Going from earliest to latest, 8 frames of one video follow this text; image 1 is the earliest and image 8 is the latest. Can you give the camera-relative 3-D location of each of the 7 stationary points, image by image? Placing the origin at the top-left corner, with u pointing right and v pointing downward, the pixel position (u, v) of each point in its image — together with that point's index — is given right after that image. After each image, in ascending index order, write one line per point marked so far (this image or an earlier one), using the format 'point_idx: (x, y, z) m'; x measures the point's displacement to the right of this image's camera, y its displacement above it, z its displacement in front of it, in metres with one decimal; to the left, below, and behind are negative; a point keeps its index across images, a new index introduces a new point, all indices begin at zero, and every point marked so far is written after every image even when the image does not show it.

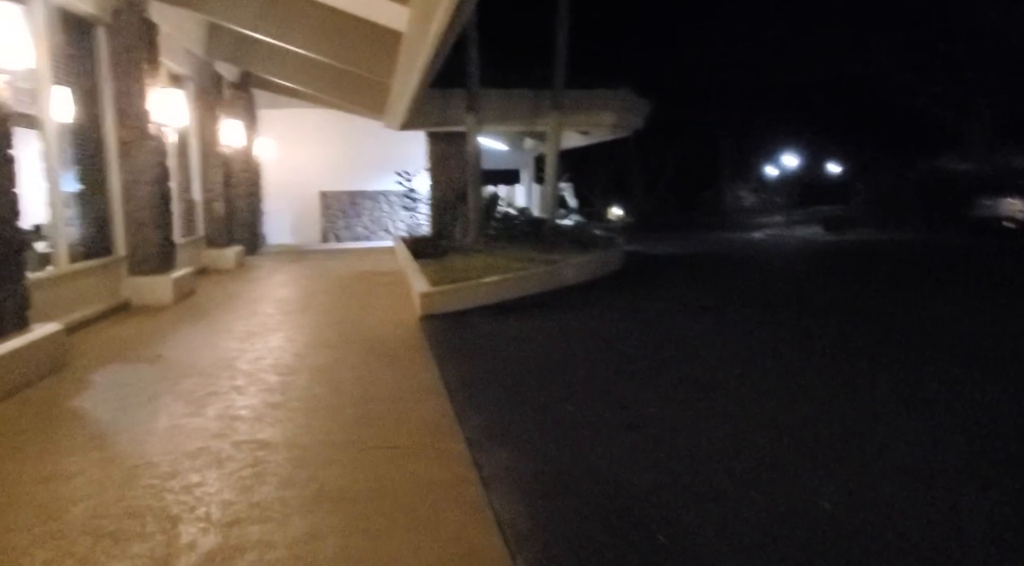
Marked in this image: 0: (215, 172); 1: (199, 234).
0: (-4.0, +1.5, +10.0) m
1: (-4.2, +0.6, +9.8) m
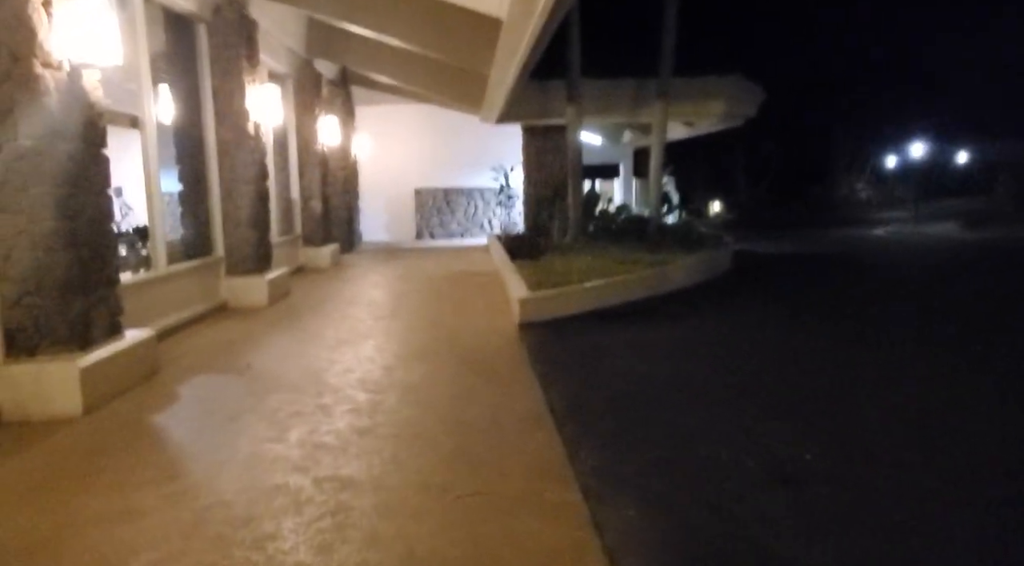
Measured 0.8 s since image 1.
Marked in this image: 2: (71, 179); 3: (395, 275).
0: (-2.7, +1.5, +9.9) m
1: (-2.9, +0.7, +9.8) m
2: (-2.2, +0.5, +3.8) m
3: (-1.4, +0.1, +8.9) m
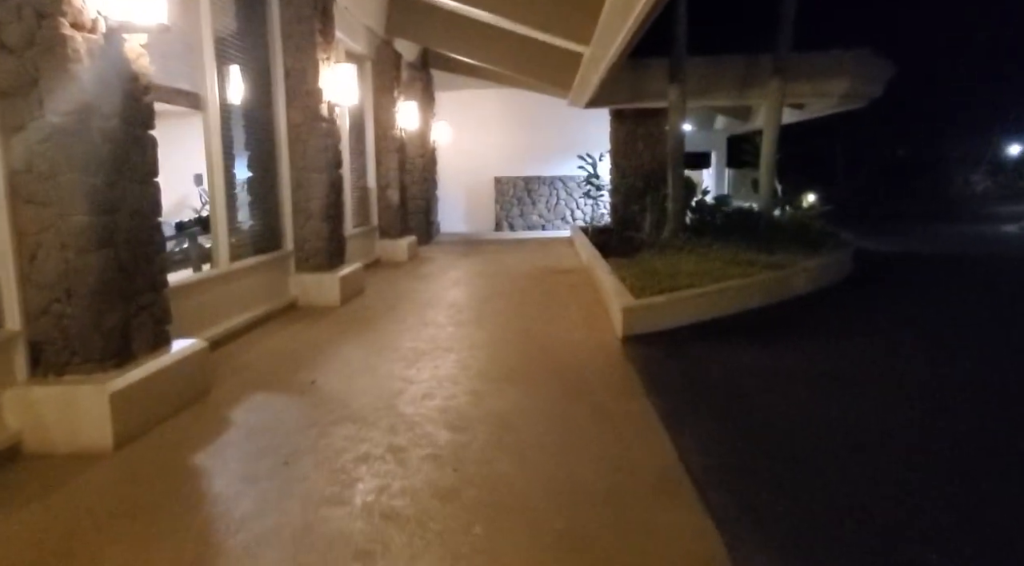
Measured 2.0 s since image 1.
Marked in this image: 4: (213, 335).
0: (-1.5, +1.6, +9.3) m
1: (-1.7, +0.7, +9.2) m
2: (-1.7, +0.5, +3.2) m
3: (-0.4, +0.1, +8.2) m
4: (-1.9, -0.4, +4.7) m
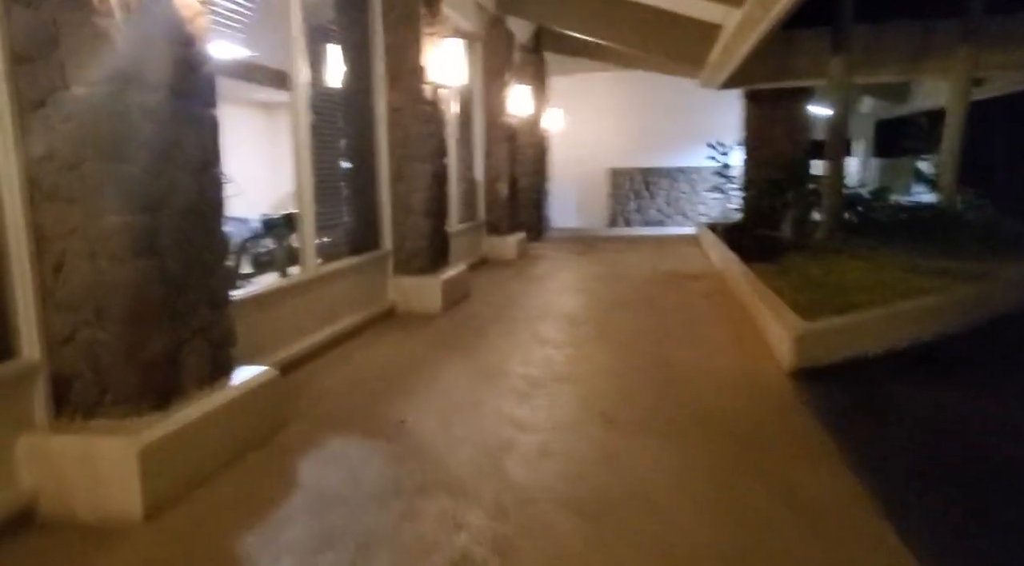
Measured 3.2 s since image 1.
0: (-0.1, +1.6, +8.5) m
1: (-0.4, +0.7, +8.5) m
2: (-1.2, +0.5, +2.5) m
3: (+0.8, +0.1, +7.3) m
4: (-1.2, -0.4, +4.0) m
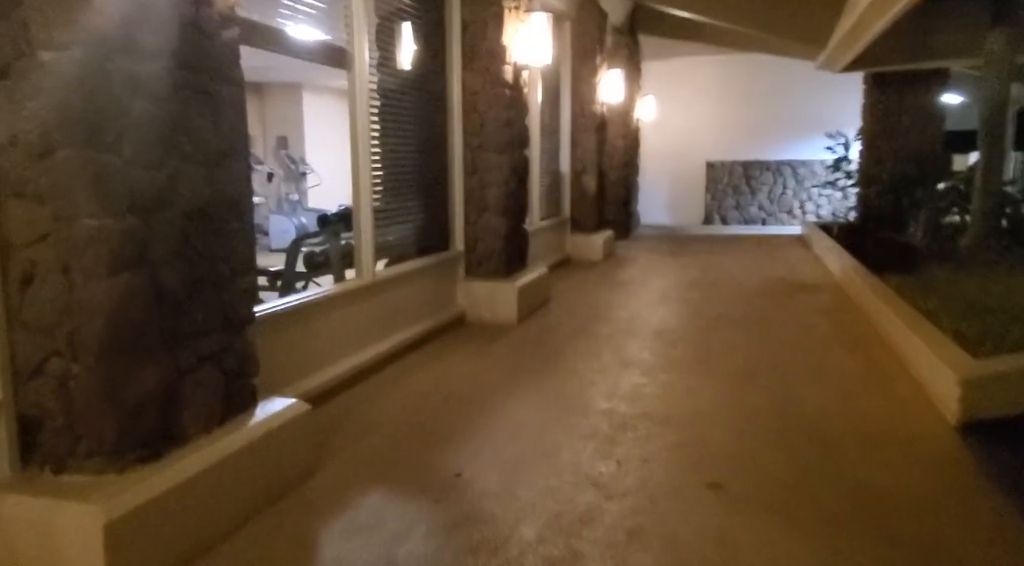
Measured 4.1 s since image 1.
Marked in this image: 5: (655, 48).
0: (+0.8, +1.6, +7.8) m
1: (+0.6, +0.7, +7.8) m
2: (-1.0, +0.4, +2.0) m
3: (+1.6, 0.0, +6.5) m
4: (-0.8, -0.4, +3.5) m
5: (+2.1, +3.5, +10.8) m
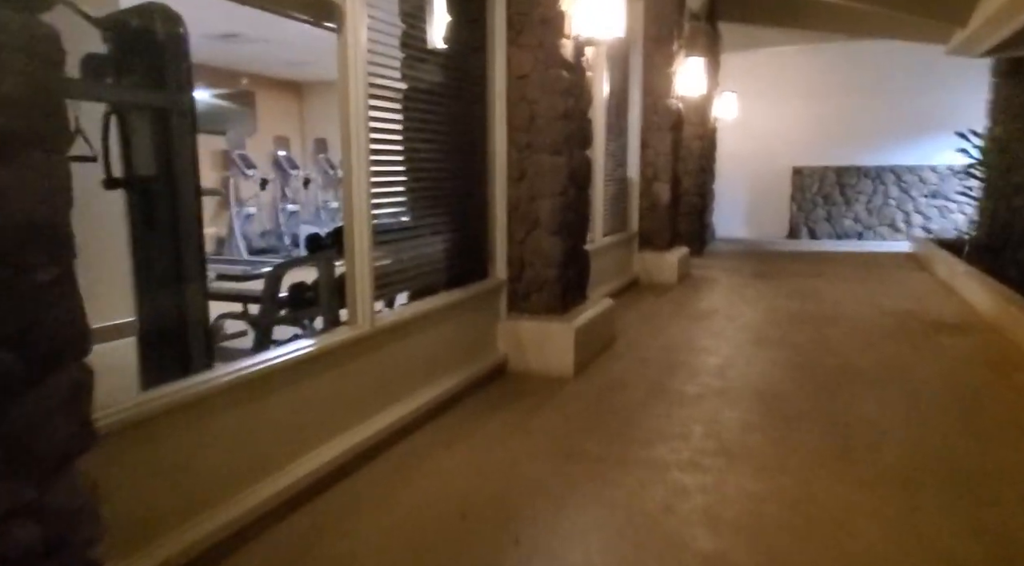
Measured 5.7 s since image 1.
0: (+1.4, +1.3, +6.6) m
1: (+1.1, +0.5, +6.6) m
2: (-0.9, +0.2, +0.9) m
3: (+2.0, -0.2, +5.2) m
4: (-0.7, -0.6, +2.4) m
5: (+2.9, +3.2, +9.5) m
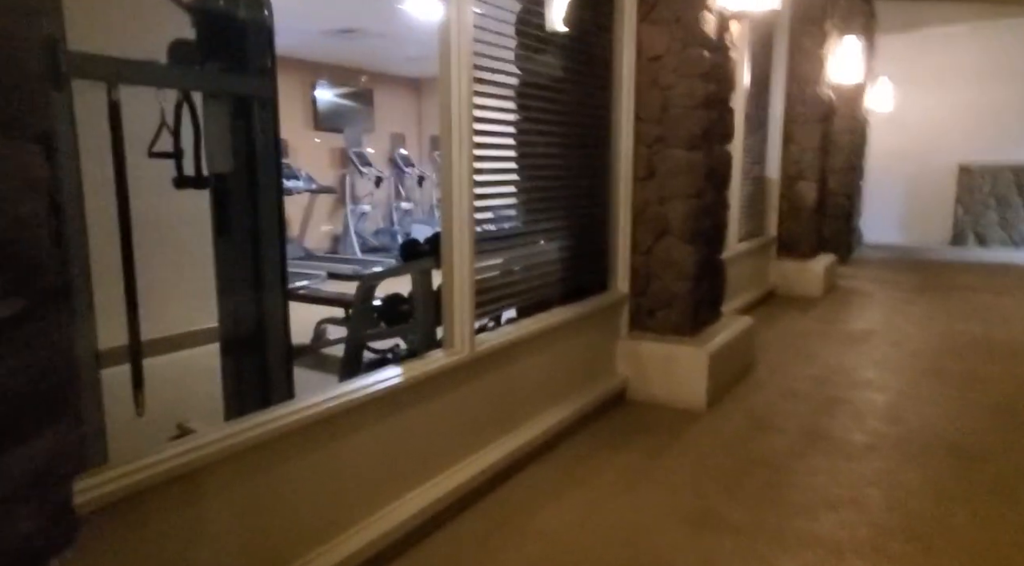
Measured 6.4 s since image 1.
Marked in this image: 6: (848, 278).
0: (+2.4, +1.2, +5.8) m
1: (+2.1, +0.4, +5.9) m
2: (-0.8, +0.2, +0.6) m
3: (+2.7, -0.3, +4.4) m
4: (-0.3, -0.7, +2.0) m
5: (+4.4, +3.1, +8.4) m
6: (+3.0, 0.0, +6.7) m
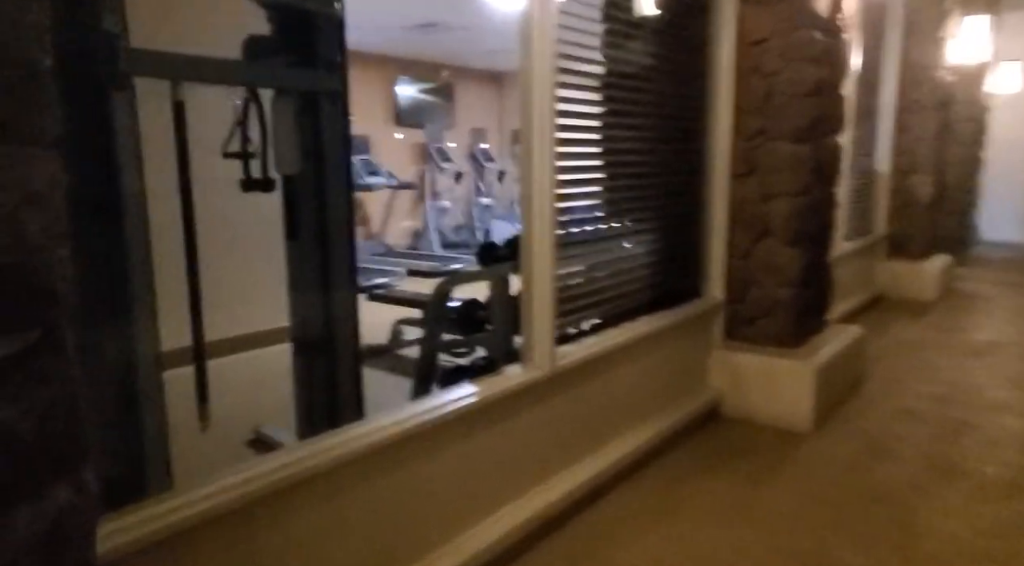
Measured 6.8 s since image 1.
0: (+3.0, +1.2, +5.3) m
1: (+2.7, +0.4, +5.4) m
2: (-0.7, +0.1, +0.4) m
3: (+3.2, -0.4, +3.9) m
4: (-0.1, -0.7, +1.8) m
5: (+5.3, +3.0, +7.7) m
6: (+3.7, 0.0, +6.1) m
